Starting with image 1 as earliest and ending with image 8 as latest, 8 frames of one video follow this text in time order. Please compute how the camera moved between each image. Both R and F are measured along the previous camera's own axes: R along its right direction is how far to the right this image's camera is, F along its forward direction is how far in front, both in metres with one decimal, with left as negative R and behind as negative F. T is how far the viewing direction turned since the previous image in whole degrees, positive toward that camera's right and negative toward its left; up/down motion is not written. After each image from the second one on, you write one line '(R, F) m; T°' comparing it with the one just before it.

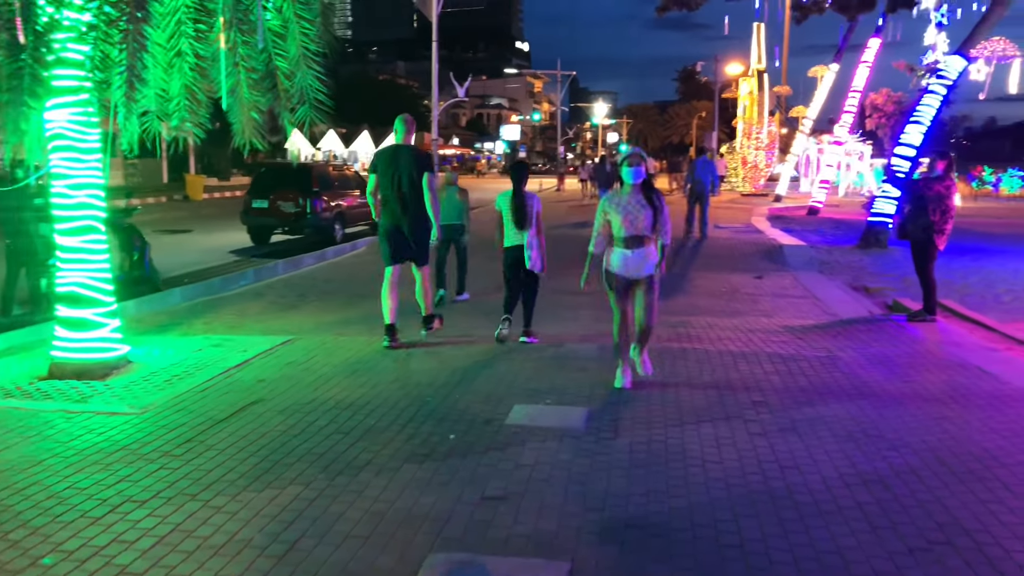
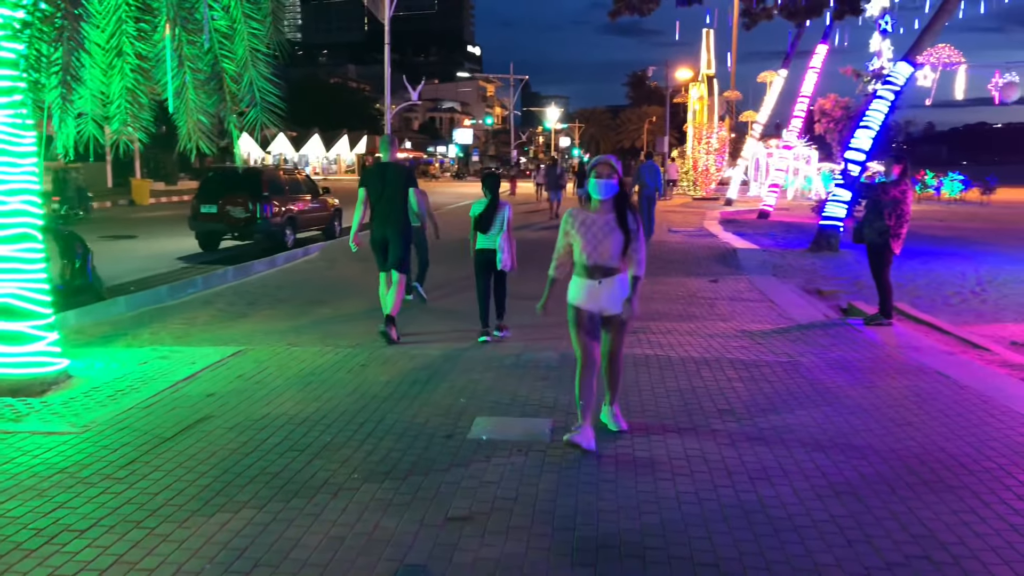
(0.0, +0.1) m; +3°
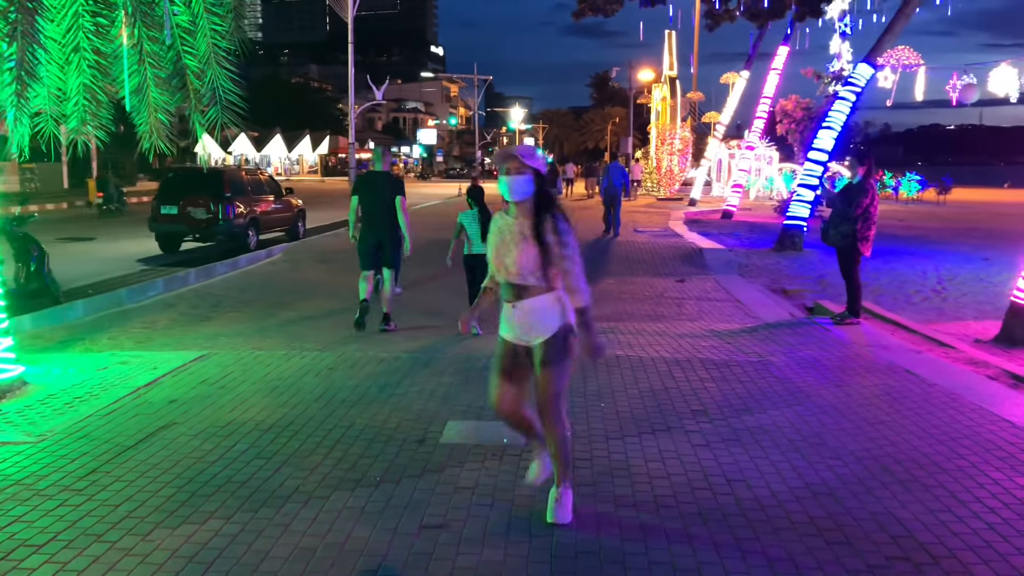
(0.0, +0.1) m; +2°
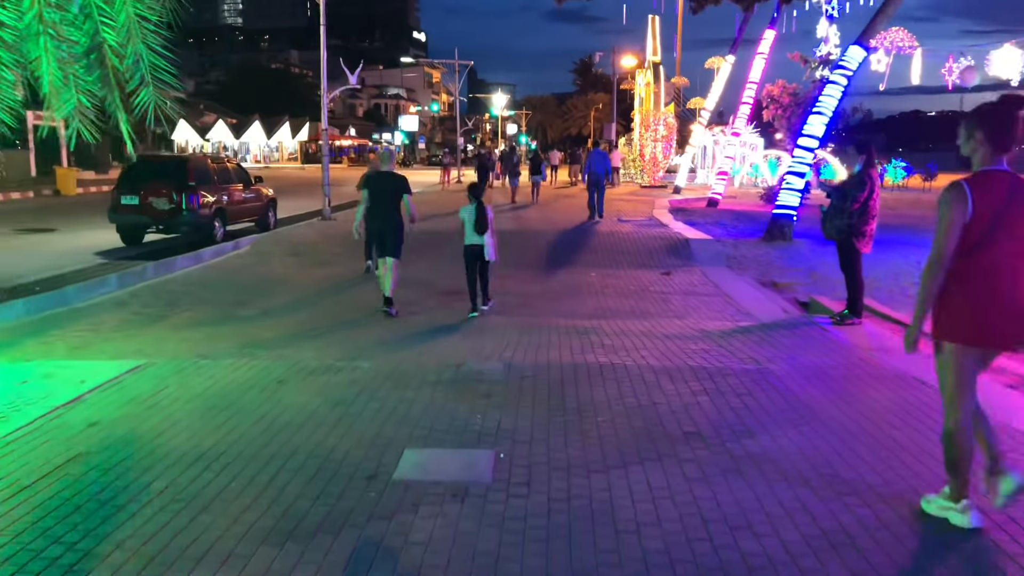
(+0.1, +0.6) m; +1°
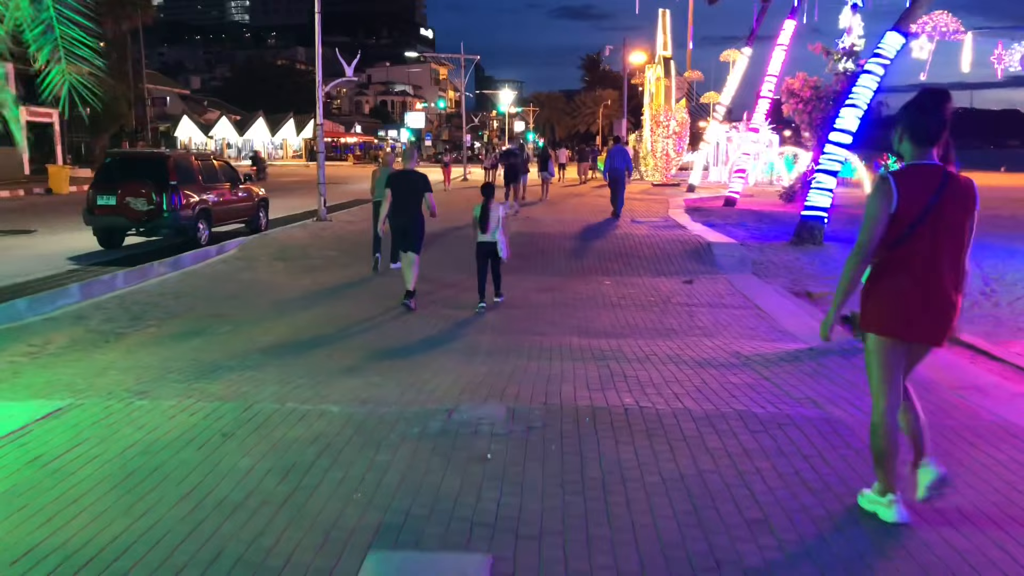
(0.0, +1.1) m; 0°
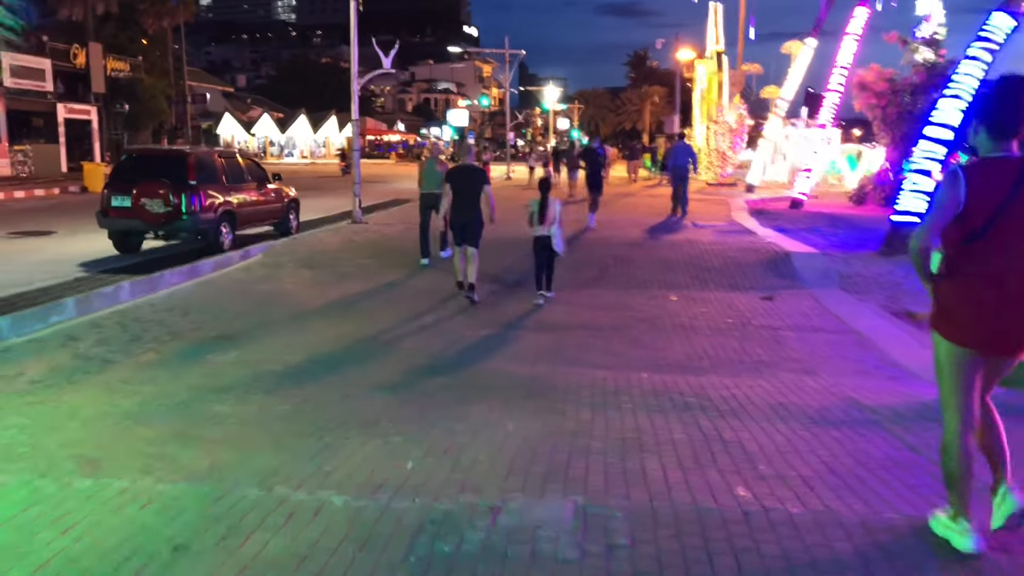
(-0.1, +1.4) m; -3°
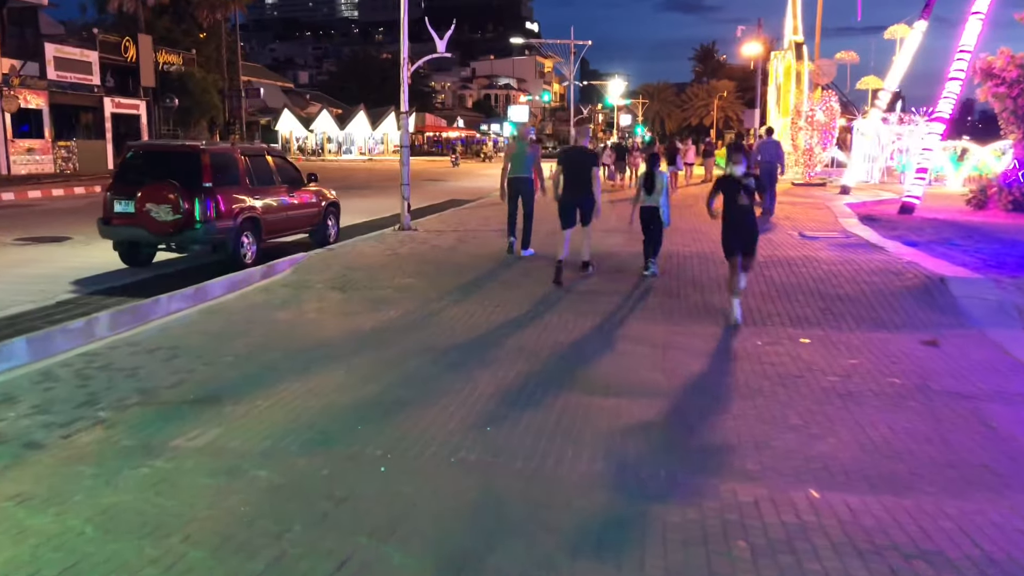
(-0.2, +2.3) m; -4°
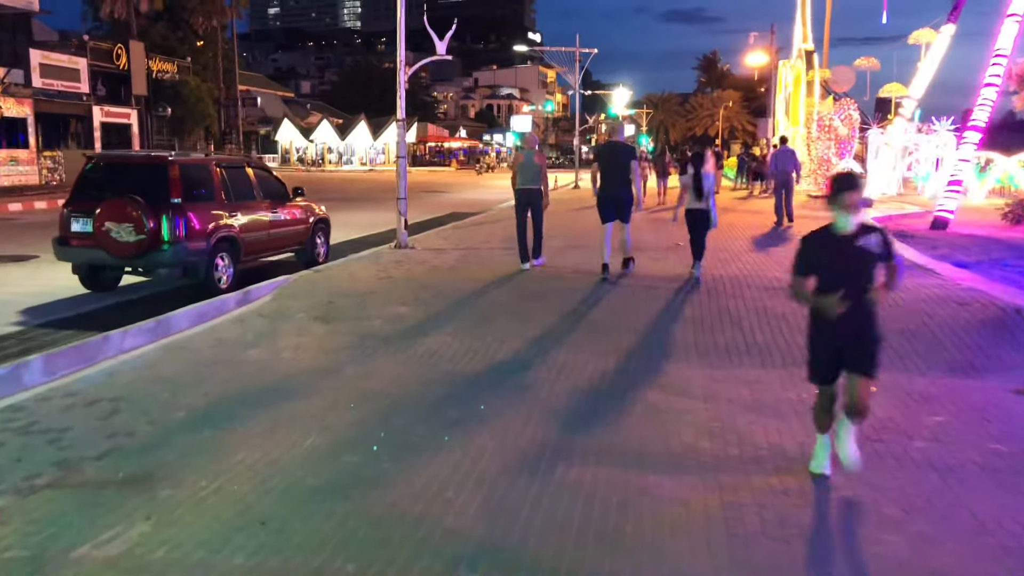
(-0.1, +1.3) m; 0°
